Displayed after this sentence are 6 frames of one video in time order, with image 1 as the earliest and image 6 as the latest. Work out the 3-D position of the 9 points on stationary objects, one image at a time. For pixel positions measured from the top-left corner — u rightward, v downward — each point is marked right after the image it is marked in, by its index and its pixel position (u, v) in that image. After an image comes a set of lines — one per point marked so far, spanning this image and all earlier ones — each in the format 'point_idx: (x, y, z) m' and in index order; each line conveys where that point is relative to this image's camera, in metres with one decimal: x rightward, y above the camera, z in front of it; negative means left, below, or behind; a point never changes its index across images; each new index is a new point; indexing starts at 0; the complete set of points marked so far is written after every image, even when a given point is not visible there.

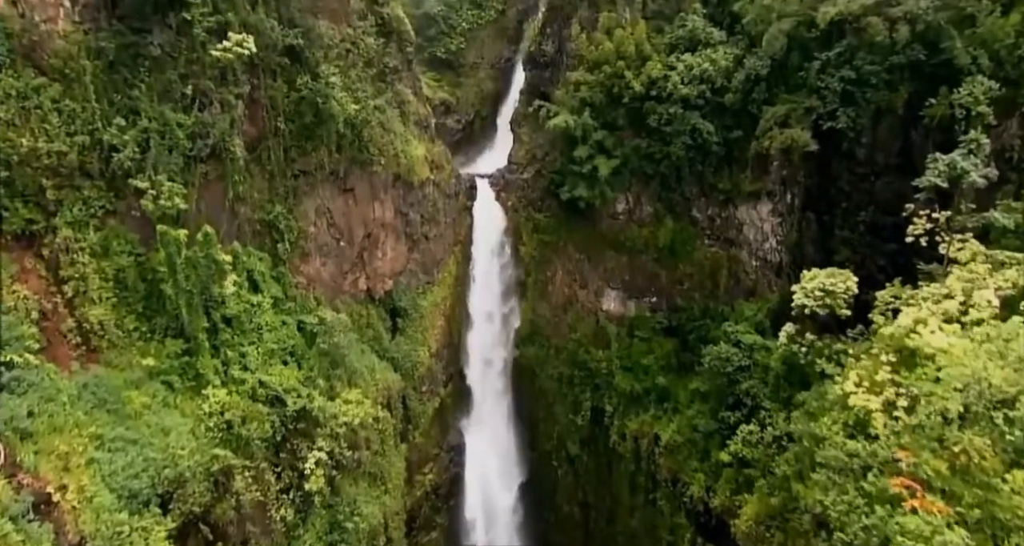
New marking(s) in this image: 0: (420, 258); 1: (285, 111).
0: (-1.9, +0.3, +12.5) m
1: (-3.6, +2.6, +9.5) m
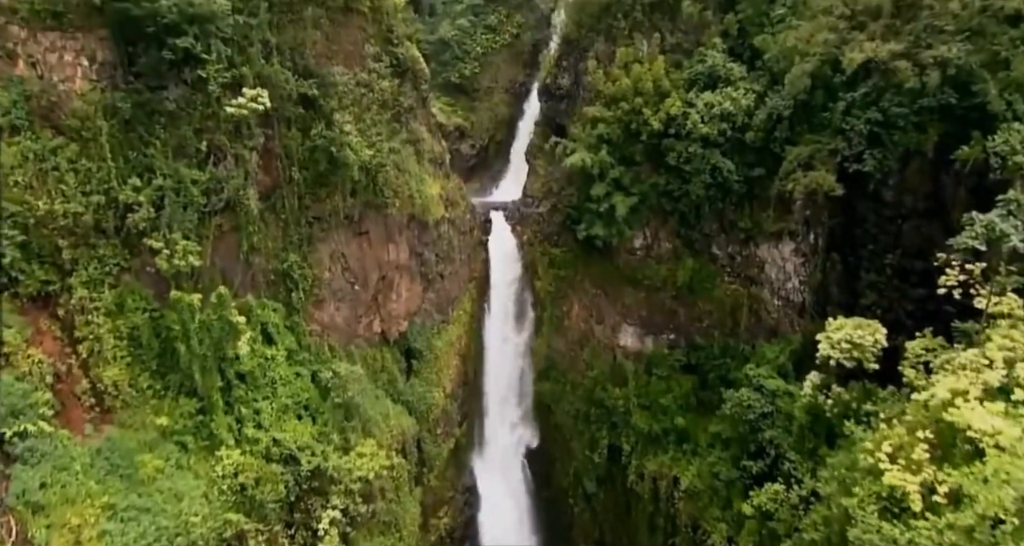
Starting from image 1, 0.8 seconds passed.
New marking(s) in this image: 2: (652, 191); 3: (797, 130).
0: (-1.6, -0.5, +12.3) m
1: (-3.4, +1.8, +9.4) m
2: (+2.9, +1.7, +12.2) m
3: (+5.2, +2.6, +10.8) m
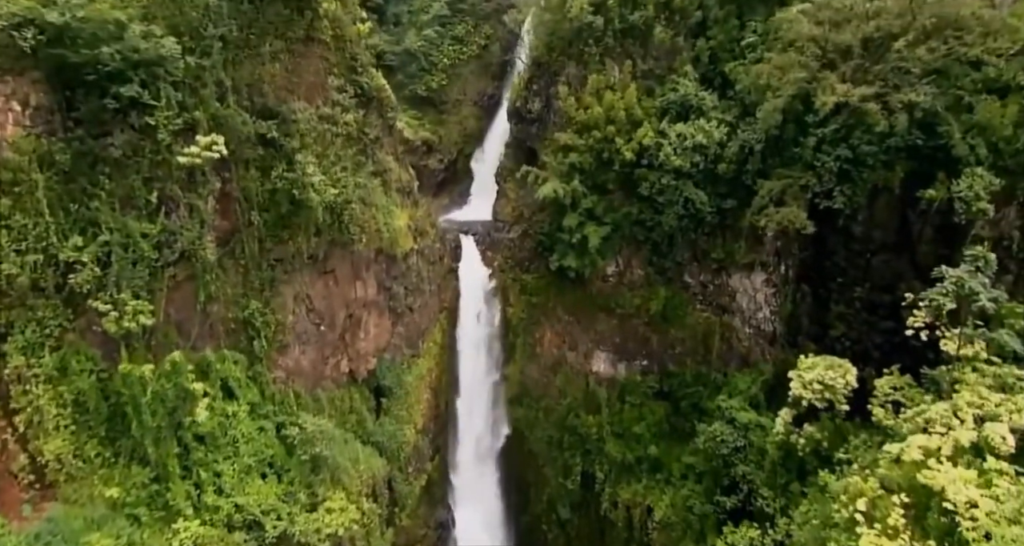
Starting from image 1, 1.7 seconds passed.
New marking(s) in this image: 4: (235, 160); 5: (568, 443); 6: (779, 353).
0: (-2.2, -1.2, +12.0) m
1: (-3.8, +1.0, +8.9) m
2: (+2.3, +1.1, +12.1) m
3: (+4.7, +2.0, +10.8) m
4: (-4.0, +1.6, +8.5) m
5: (+1.2, -3.7, +13.0) m
6: (+5.3, -1.5, +11.7) m
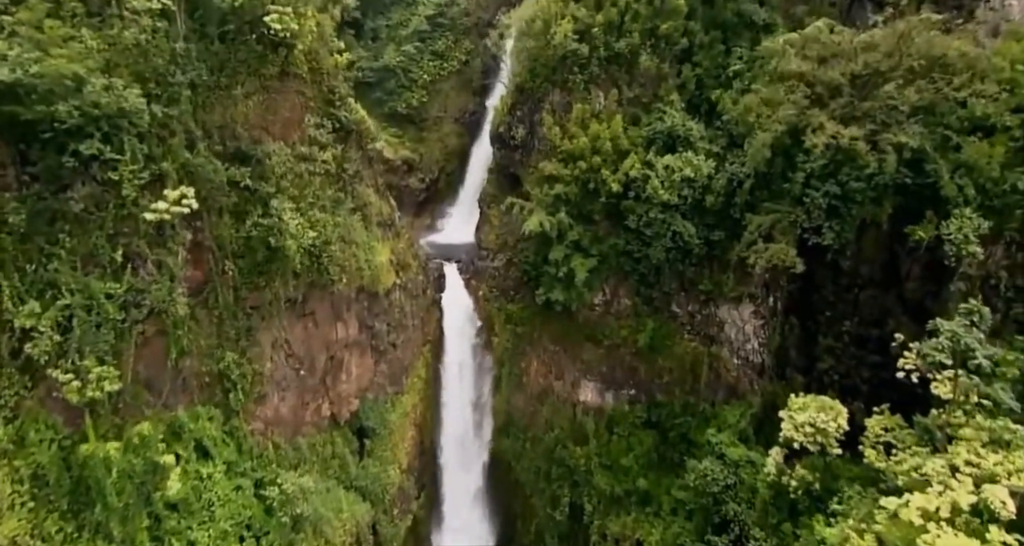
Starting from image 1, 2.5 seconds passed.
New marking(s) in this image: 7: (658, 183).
0: (-2.5, -1.9, +11.7) m
1: (-4.0, +0.3, +8.5) m
2: (+2.0, +0.4, +11.9) m
3: (+4.4, +1.4, +10.6) m
4: (-4.1, +0.9, +8.1) m
5: (+0.9, -4.3, +12.8) m
6: (+5.0, -2.1, +11.6) m
7: (+2.7, +1.7, +11.1) m
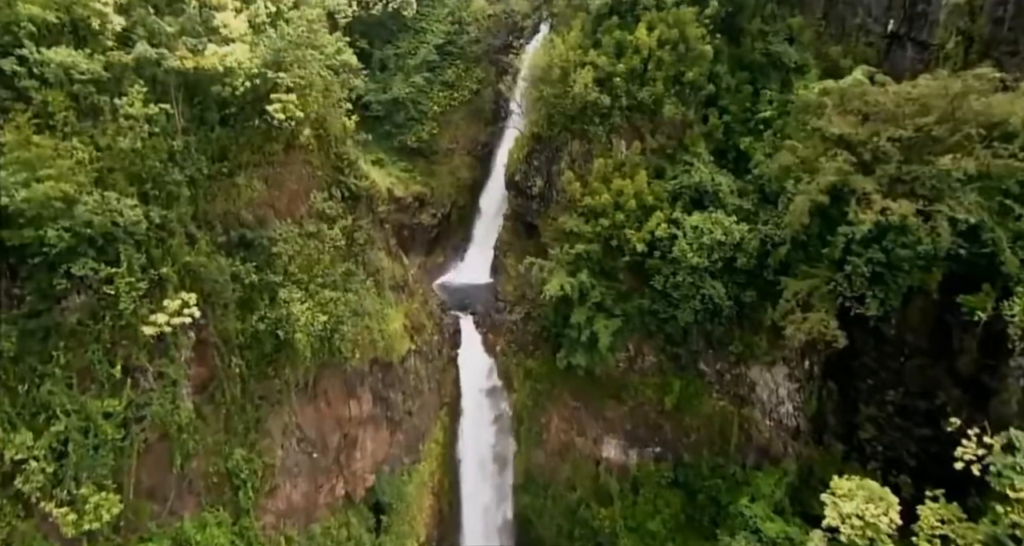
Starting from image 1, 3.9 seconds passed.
0: (-2.1, -3.1, +11.2) m
1: (-3.7, -1.0, +8.0) m
2: (+2.4, -0.7, +11.3) m
3: (+4.7, +0.2, +10.0) m
4: (-3.8, -0.4, +7.6) m
5: (+1.4, -5.5, +12.3) m
6: (+5.4, -3.3, +11.0) m
7: (+3.1, +0.5, +10.5) m
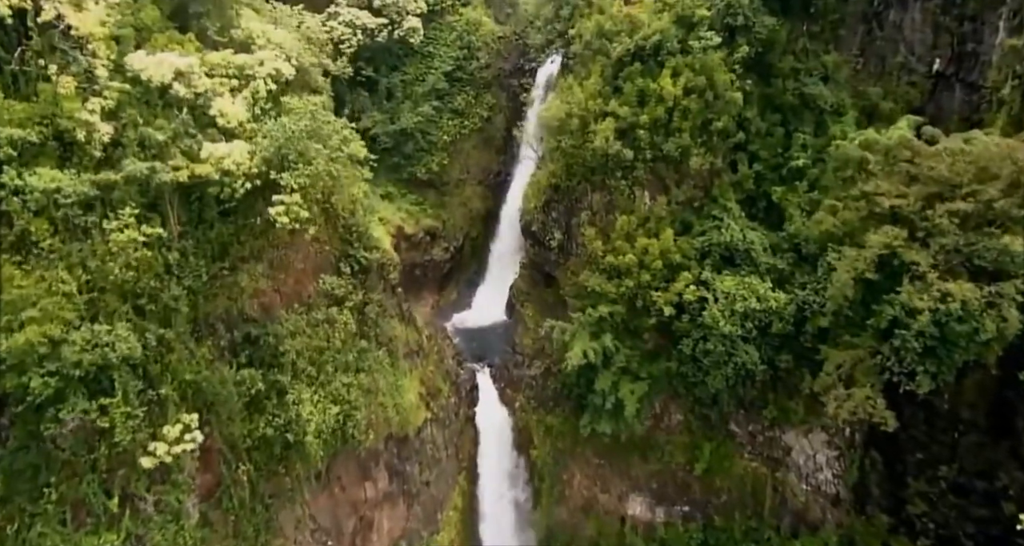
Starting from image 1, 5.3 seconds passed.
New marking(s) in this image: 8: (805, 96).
0: (-1.7, -4.2, +10.7) m
1: (-3.4, -2.2, +7.5) m
2: (+2.7, -1.8, +10.7) m
3: (+5.1, -0.8, +9.3) m
4: (-3.5, -1.7, +7.1) m
5: (+1.9, -6.6, +11.8) m
6: (+5.8, -4.3, +10.4) m
7: (+3.4, -0.6, +9.8) m
8: (+5.2, +3.1, +10.5) m
